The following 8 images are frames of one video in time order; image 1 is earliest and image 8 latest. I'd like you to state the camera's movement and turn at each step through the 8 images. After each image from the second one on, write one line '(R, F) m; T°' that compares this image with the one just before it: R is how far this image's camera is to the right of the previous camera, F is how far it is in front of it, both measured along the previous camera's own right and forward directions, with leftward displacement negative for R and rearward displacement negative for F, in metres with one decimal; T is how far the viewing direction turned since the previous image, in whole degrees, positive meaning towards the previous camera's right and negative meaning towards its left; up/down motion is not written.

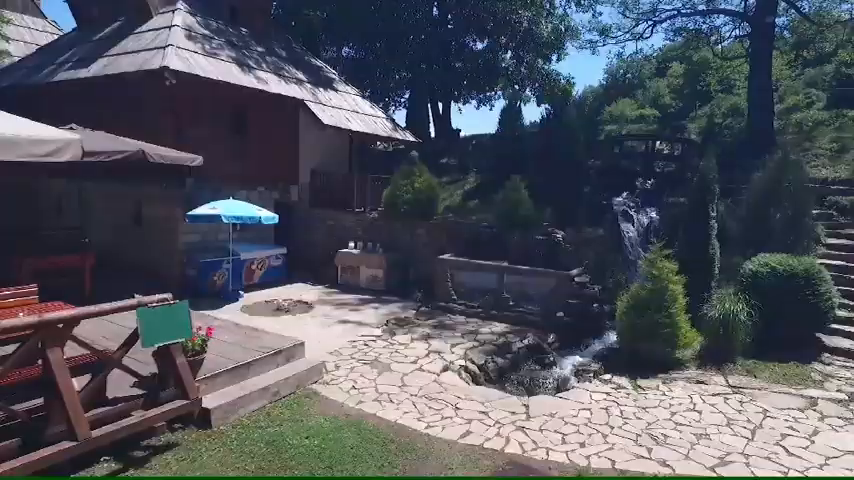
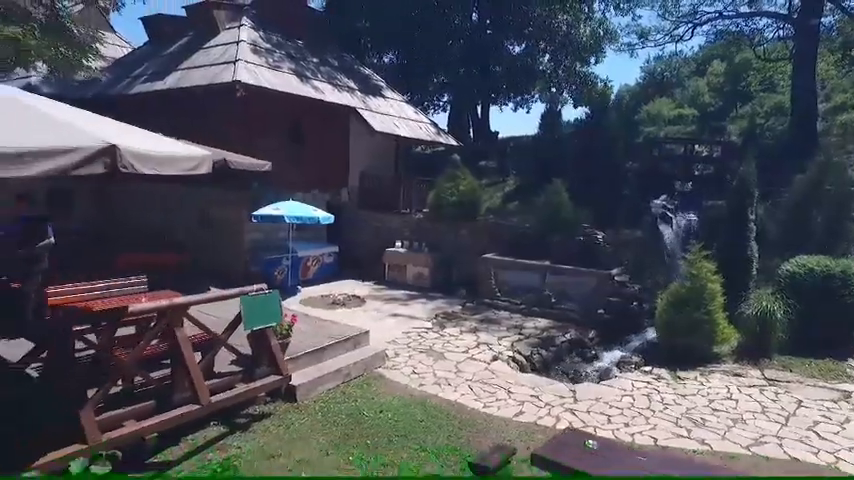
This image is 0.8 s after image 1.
(-0.3, -0.7) m; -3°
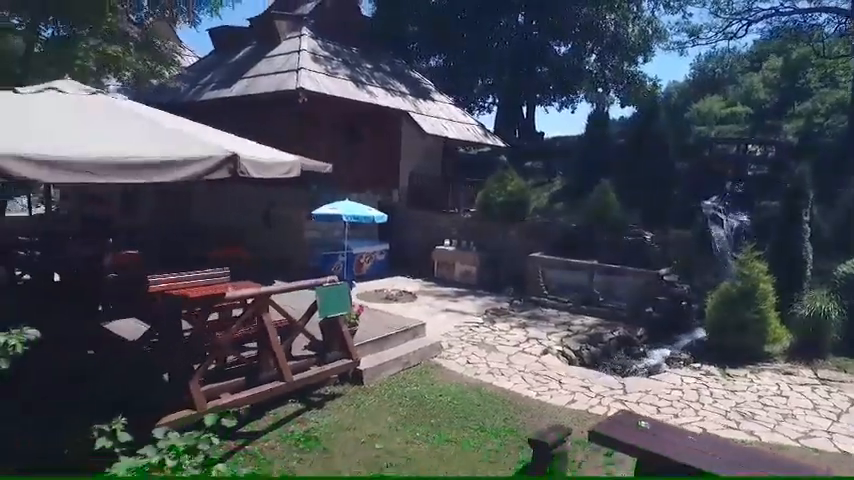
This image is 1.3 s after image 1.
(-0.2, -0.5) m; -4°
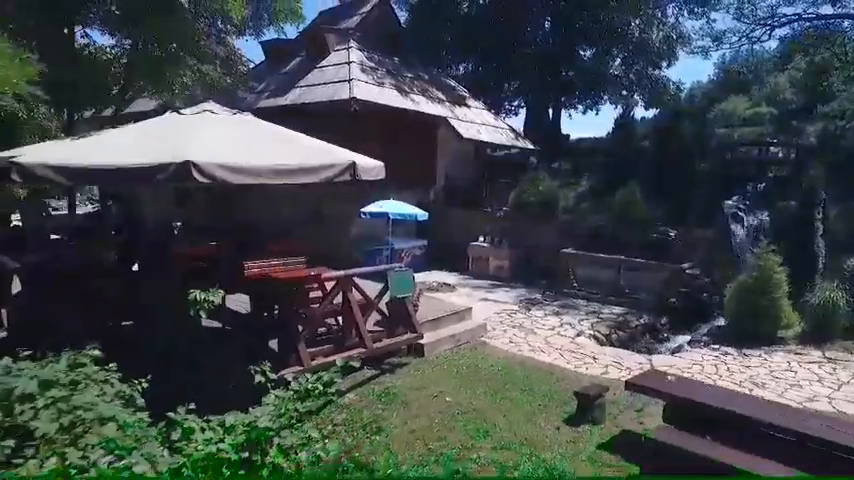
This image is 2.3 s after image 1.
(-0.5, -1.1) m; -2°
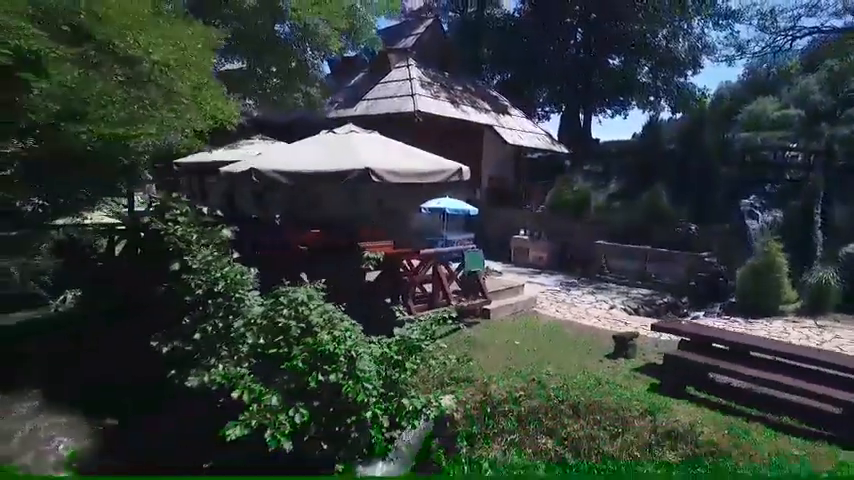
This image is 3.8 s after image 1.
(-0.8, -2.1) m; -3°
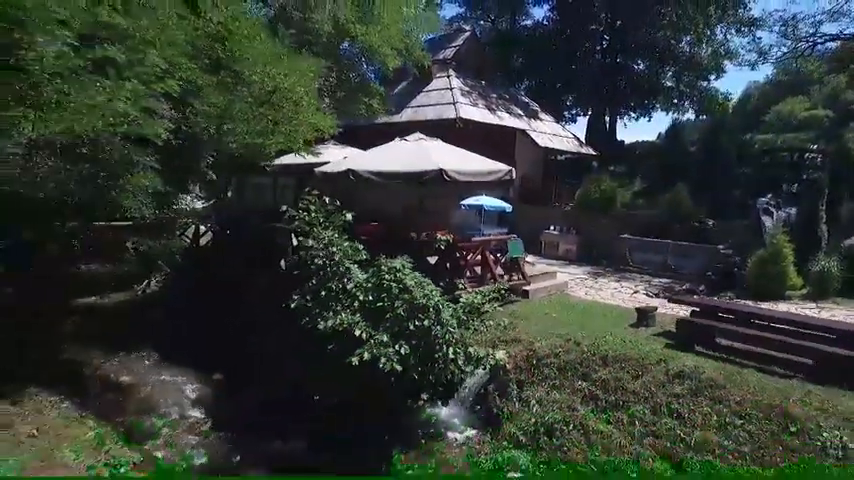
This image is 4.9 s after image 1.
(-0.6, -1.7) m; -2°
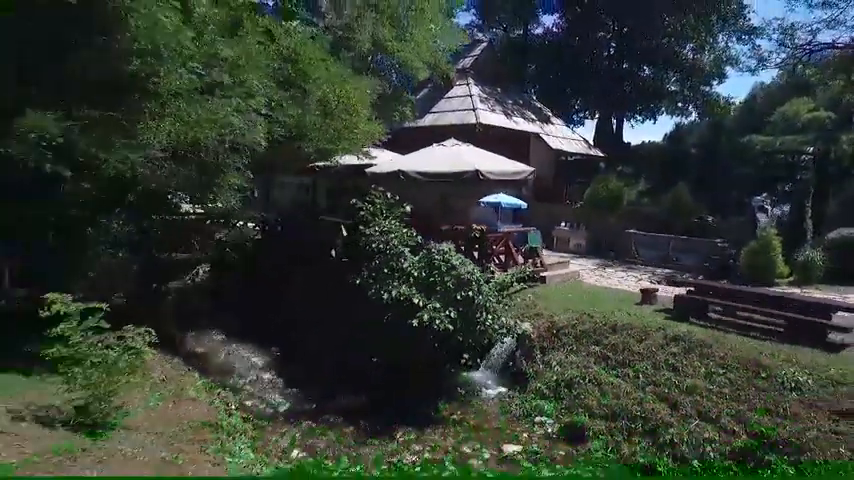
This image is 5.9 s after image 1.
(-0.6, -1.5) m; -1°
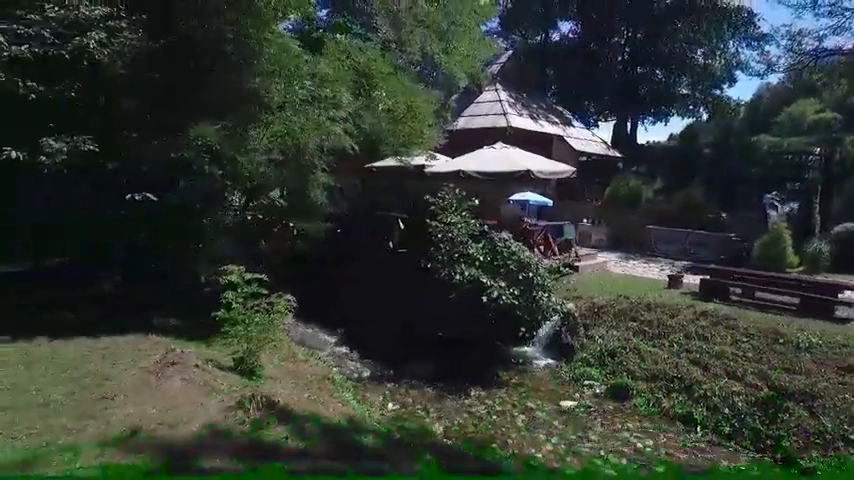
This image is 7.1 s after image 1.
(-1.1, -1.4) m; 0°
